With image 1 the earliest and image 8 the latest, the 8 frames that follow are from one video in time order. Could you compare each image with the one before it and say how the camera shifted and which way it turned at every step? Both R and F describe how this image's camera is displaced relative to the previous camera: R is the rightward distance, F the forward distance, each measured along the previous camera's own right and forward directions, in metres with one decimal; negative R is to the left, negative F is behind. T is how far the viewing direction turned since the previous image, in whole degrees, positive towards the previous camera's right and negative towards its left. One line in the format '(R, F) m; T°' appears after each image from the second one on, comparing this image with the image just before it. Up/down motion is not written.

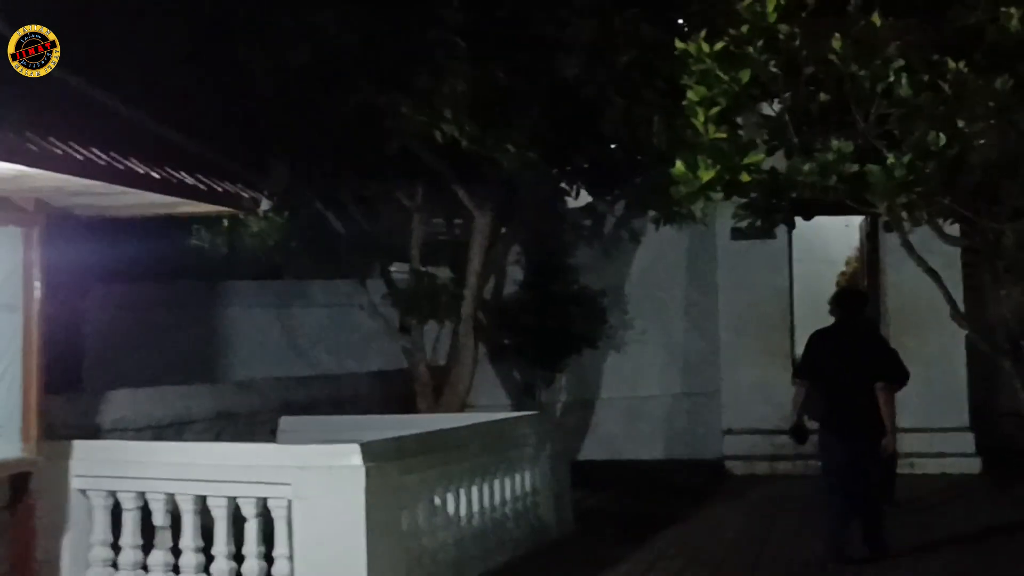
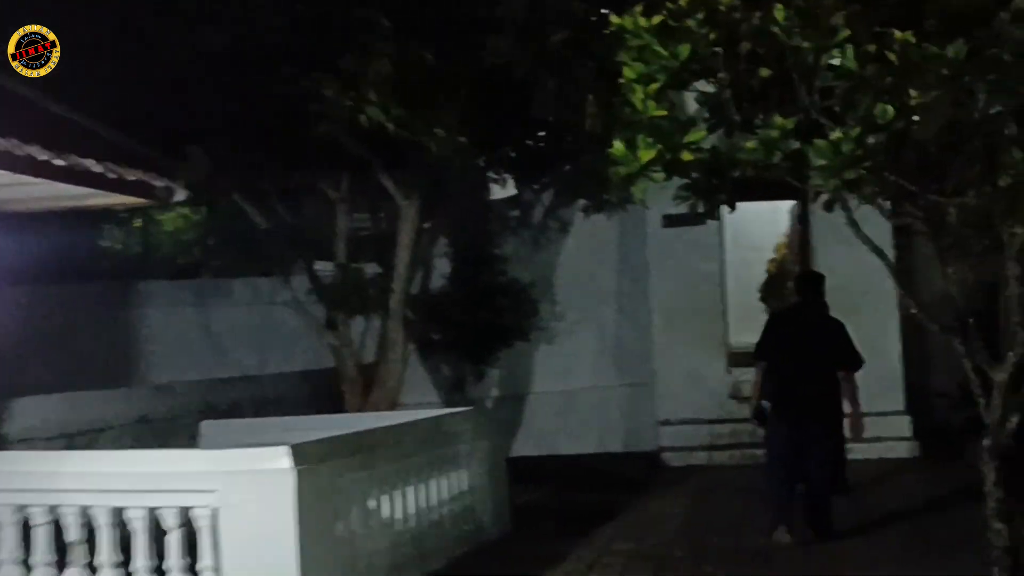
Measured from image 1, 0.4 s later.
(+0.3, +0.2) m; 0°
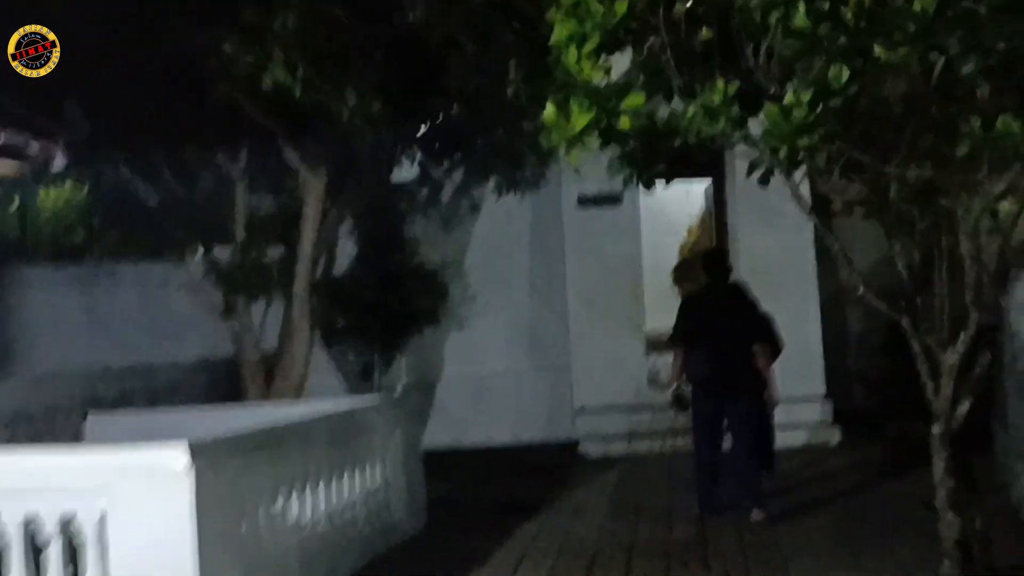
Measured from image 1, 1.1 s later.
(-0.1, +0.4) m; +5°
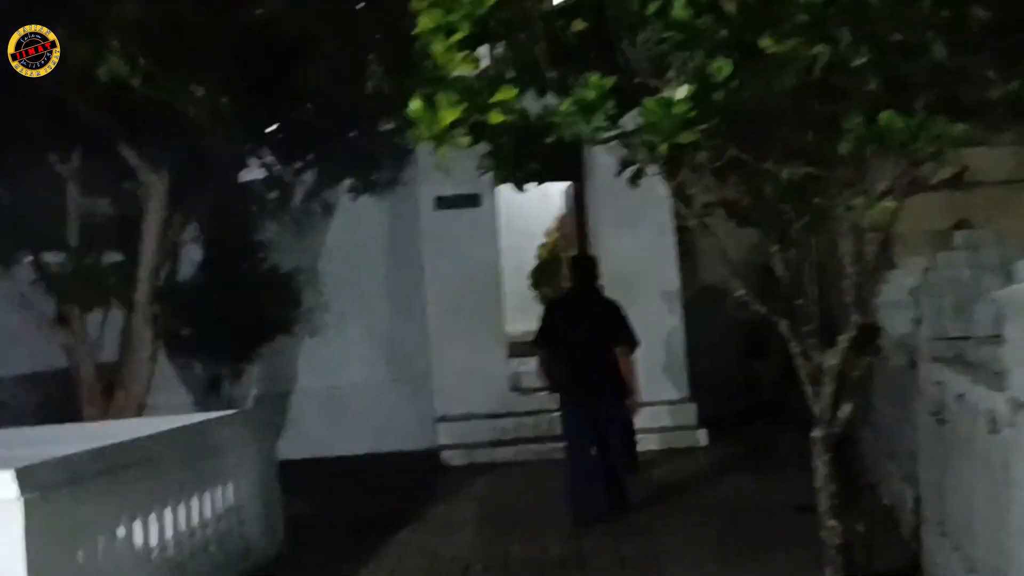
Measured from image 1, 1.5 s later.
(-0.1, +0.3) m; +7°
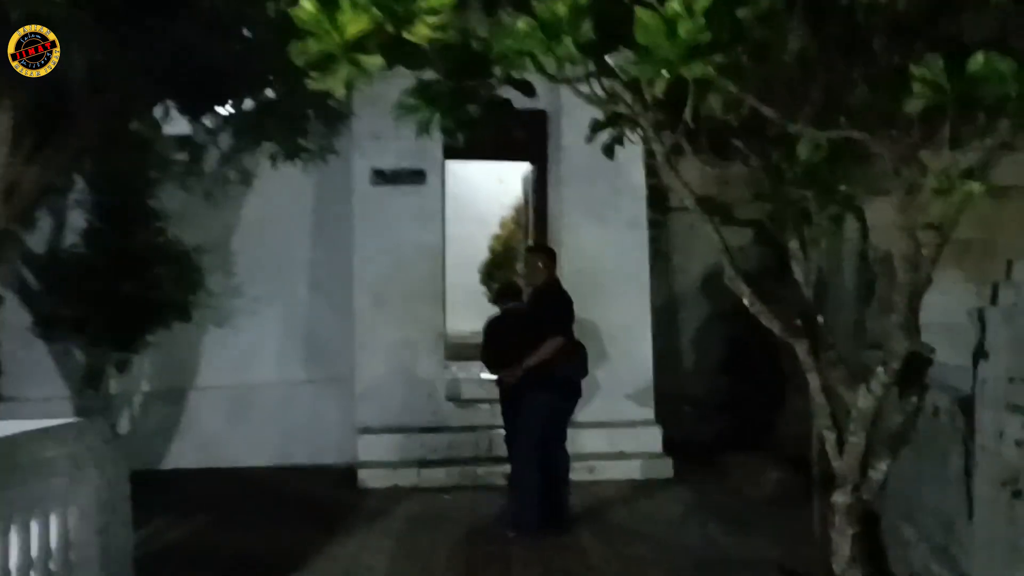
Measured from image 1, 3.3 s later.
(+0.1, +1.0) m; +2°
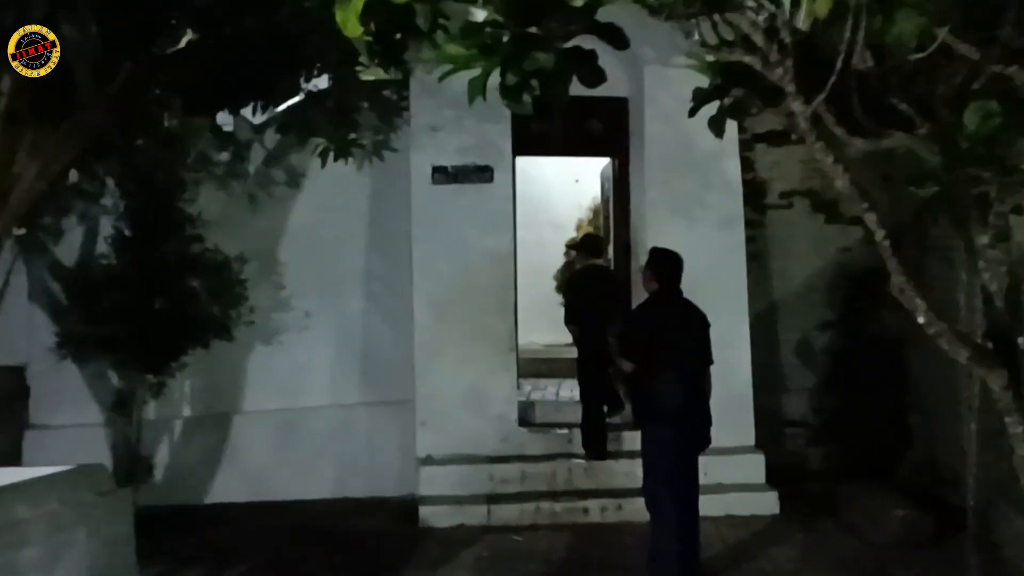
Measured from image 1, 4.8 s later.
(0.0, +0.7) m; -4°
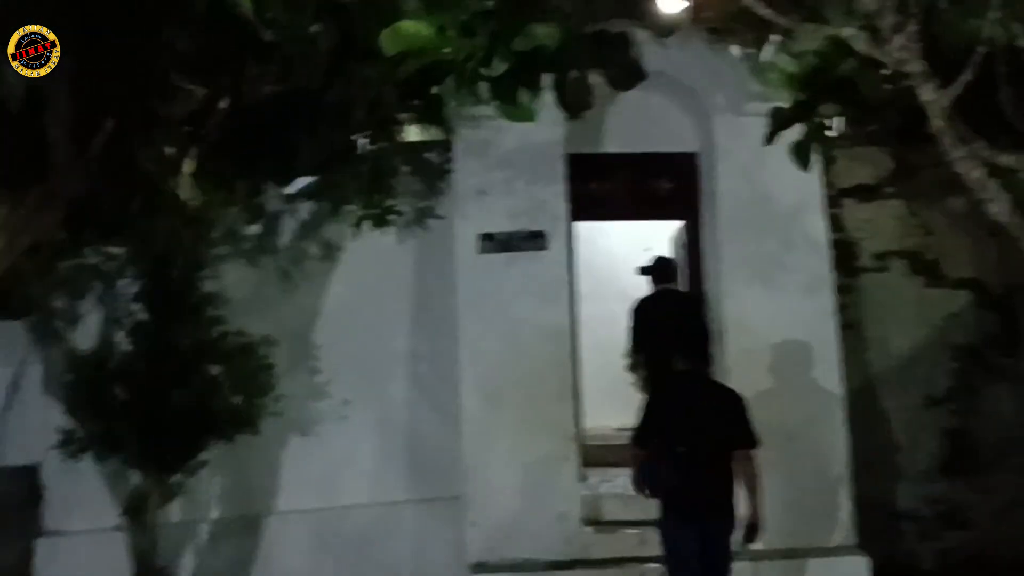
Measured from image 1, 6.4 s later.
(+0.1, +0.6) m; -4°
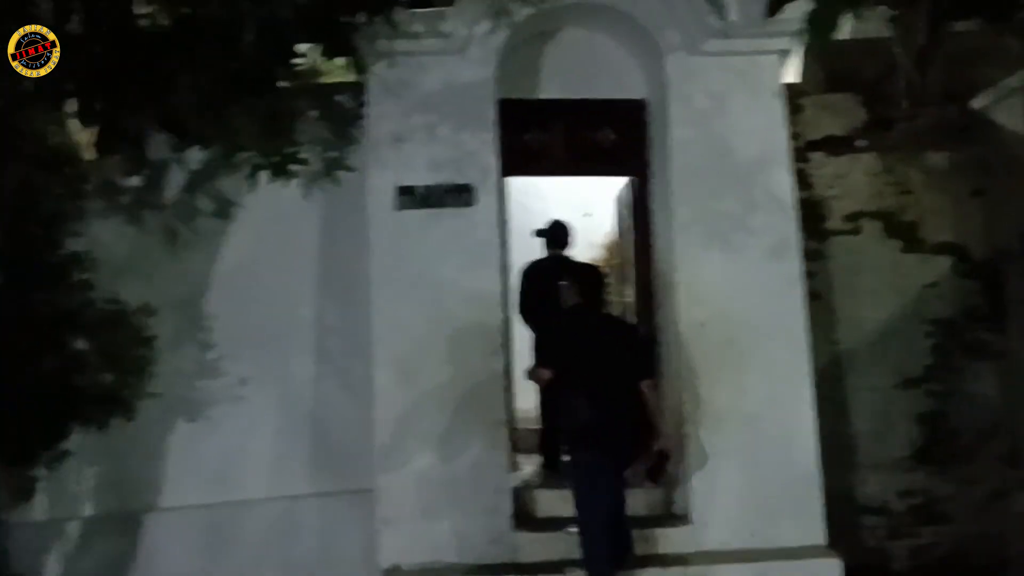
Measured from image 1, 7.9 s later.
(+0.1, +0.7) m; +3°
